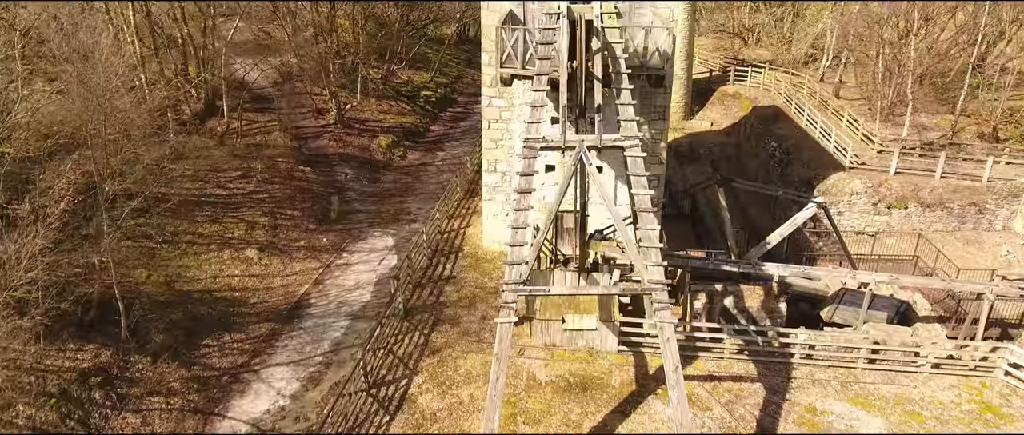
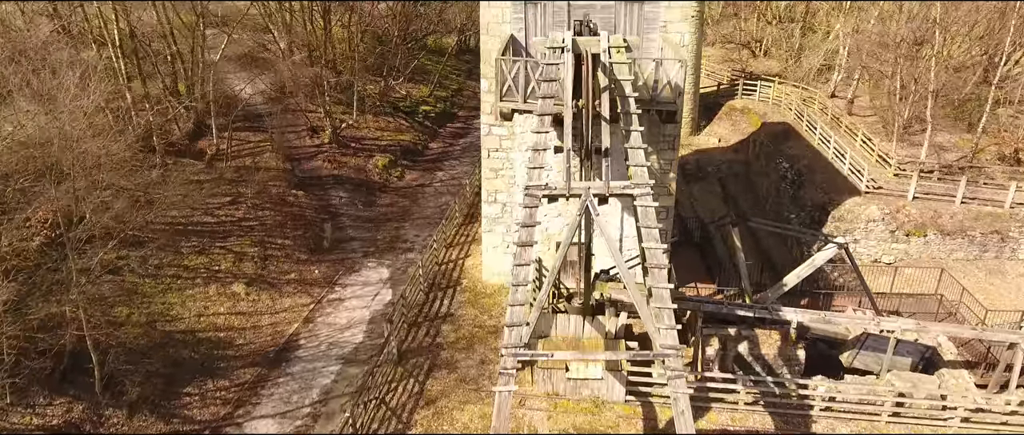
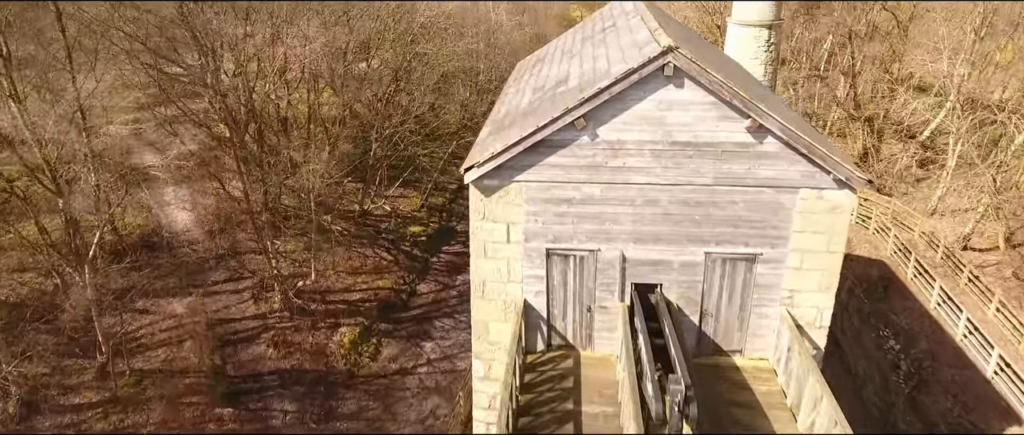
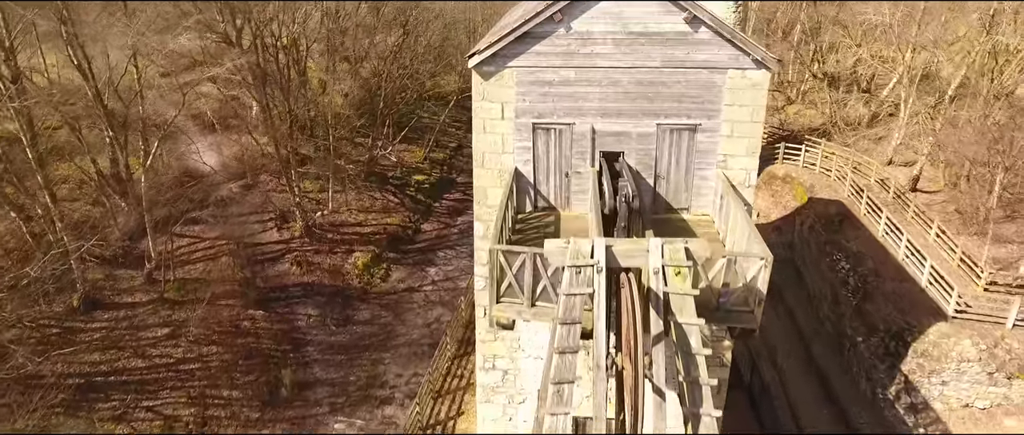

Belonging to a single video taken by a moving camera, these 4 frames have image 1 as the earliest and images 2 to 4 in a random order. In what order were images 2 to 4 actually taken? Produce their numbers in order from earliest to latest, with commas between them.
2, 4, 3
